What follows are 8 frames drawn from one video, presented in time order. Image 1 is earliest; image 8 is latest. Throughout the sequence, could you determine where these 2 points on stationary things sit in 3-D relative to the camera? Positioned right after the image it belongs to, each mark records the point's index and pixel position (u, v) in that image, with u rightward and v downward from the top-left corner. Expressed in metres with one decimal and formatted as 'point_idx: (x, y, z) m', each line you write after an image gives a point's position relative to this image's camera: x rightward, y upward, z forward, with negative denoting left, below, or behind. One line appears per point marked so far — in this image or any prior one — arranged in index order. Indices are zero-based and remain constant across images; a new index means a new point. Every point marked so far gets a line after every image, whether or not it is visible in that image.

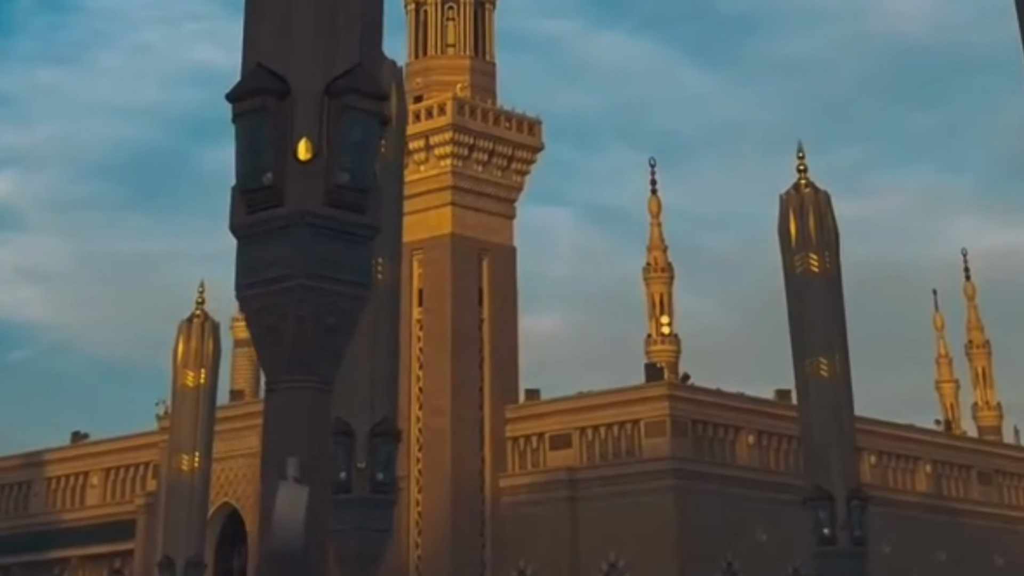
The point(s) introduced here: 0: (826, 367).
0: (+2.6, -0.7, +17.5) m
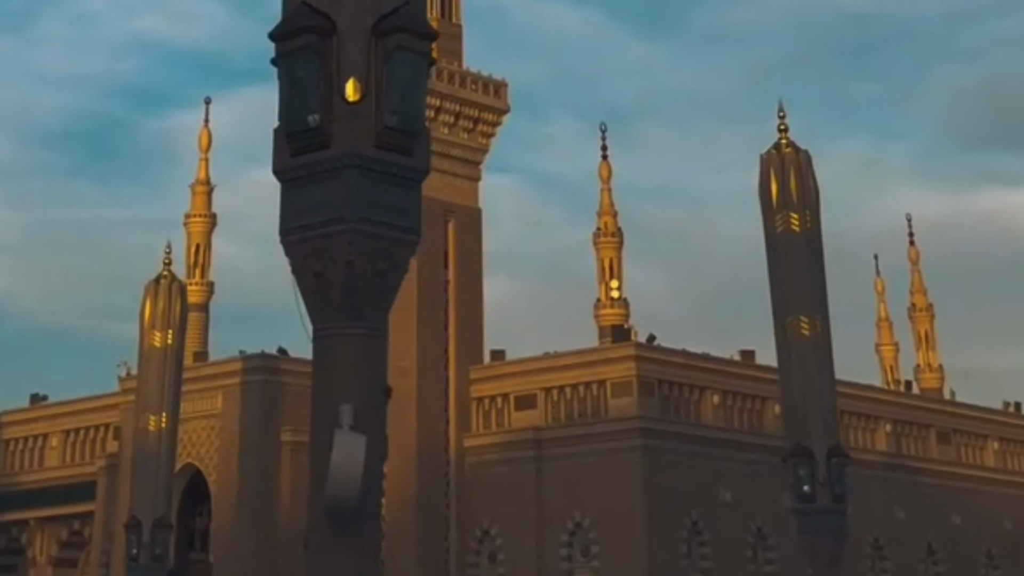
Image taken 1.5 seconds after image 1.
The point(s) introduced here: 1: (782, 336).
0: (+2.5, -0.3, +17.8) m
1: (+2.3, -0.4, +18.2) m
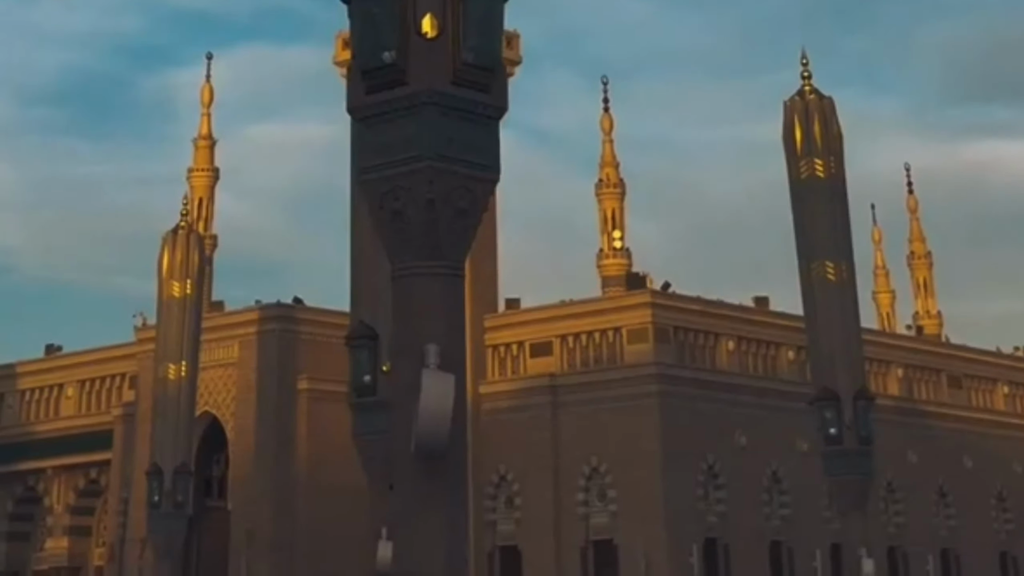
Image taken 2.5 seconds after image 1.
0: (+2.7, +0.1, +18.2) m
1: (+2.6, +0.1, +18.5) m
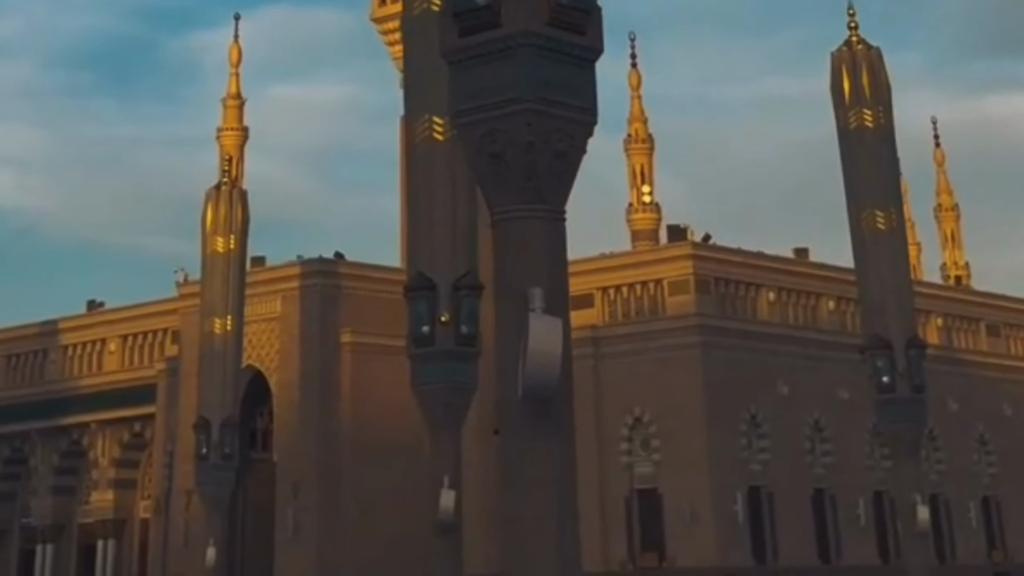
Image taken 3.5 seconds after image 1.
0: (+3.2, +0.6, +18.4) m
1: (+3.1, +0.5, +18.8) m
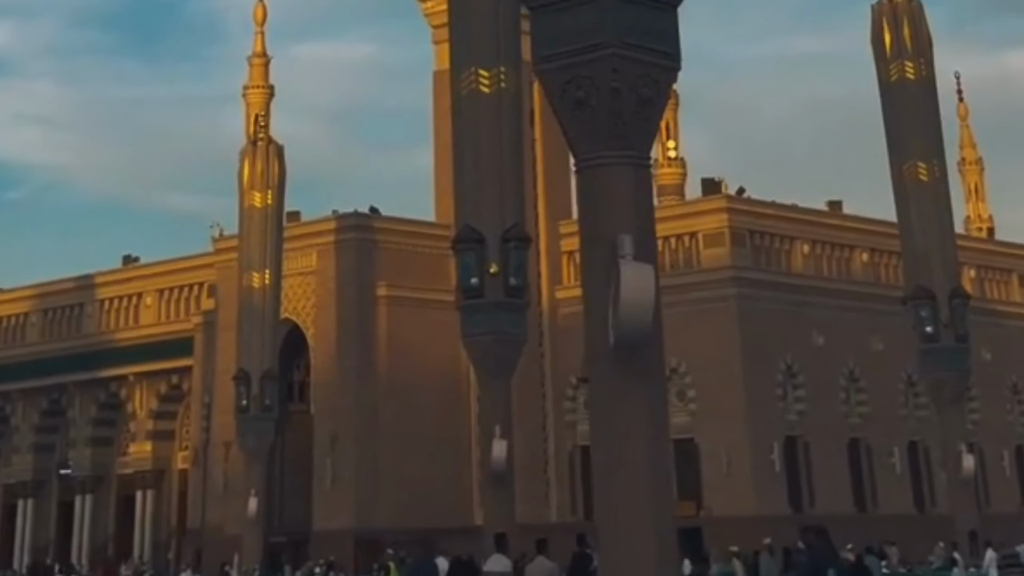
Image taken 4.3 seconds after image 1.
0: (+3.7, +1.0, +18.7) m
1: (+3.5, +1.0, +19.0) m
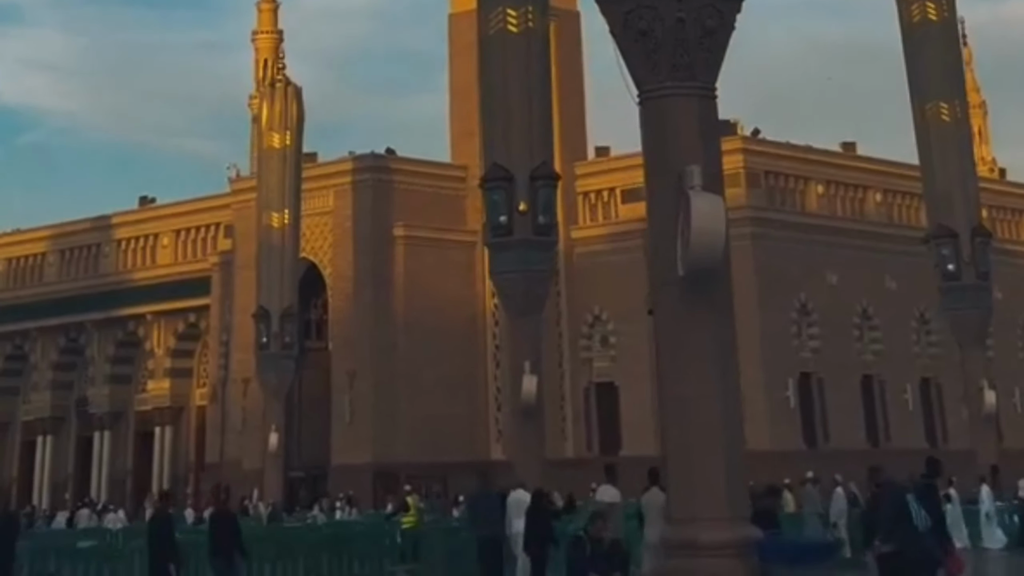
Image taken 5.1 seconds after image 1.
0: (+3.9, +1.6, +19.0) m
1: (+3.8, +1.5, +19.3) m
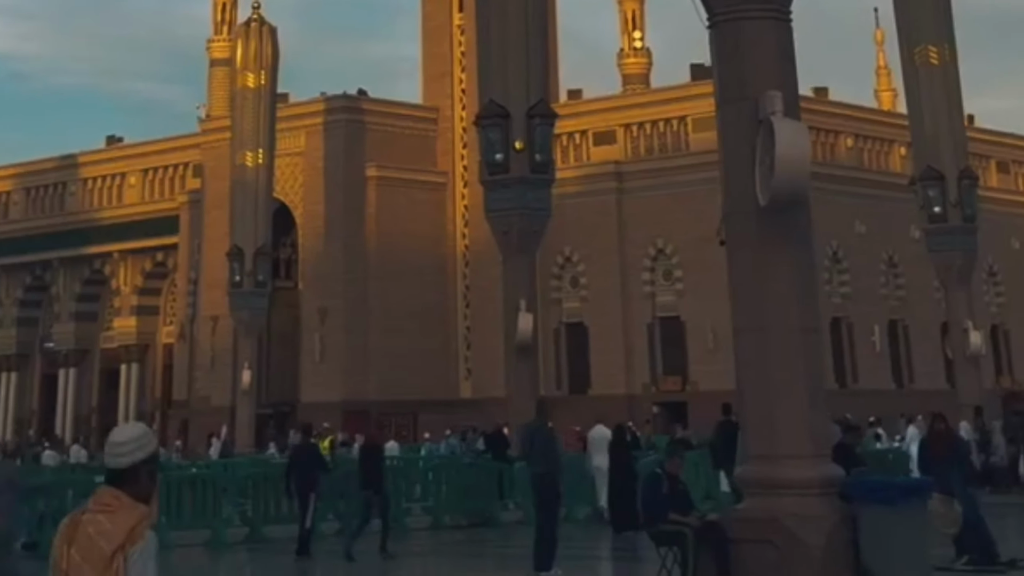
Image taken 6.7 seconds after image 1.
0: (+3.9, +2.1, +19.3) m
1: (+3.7, +2.1, +19.7) m
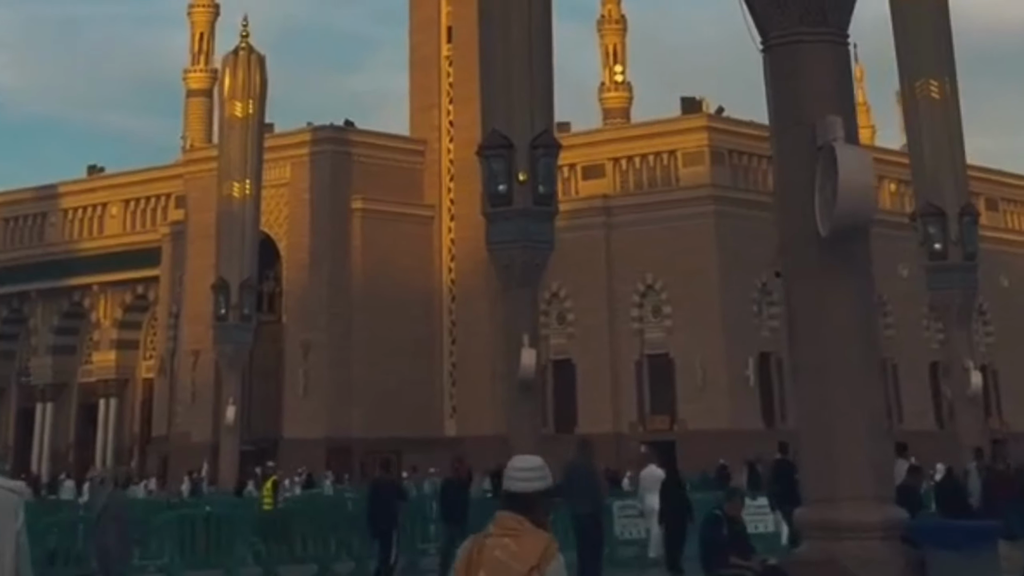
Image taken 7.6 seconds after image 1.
0: (+3.9, +1.7, +19.3) m
1: (+3.7, +1.7, +19.6) m
